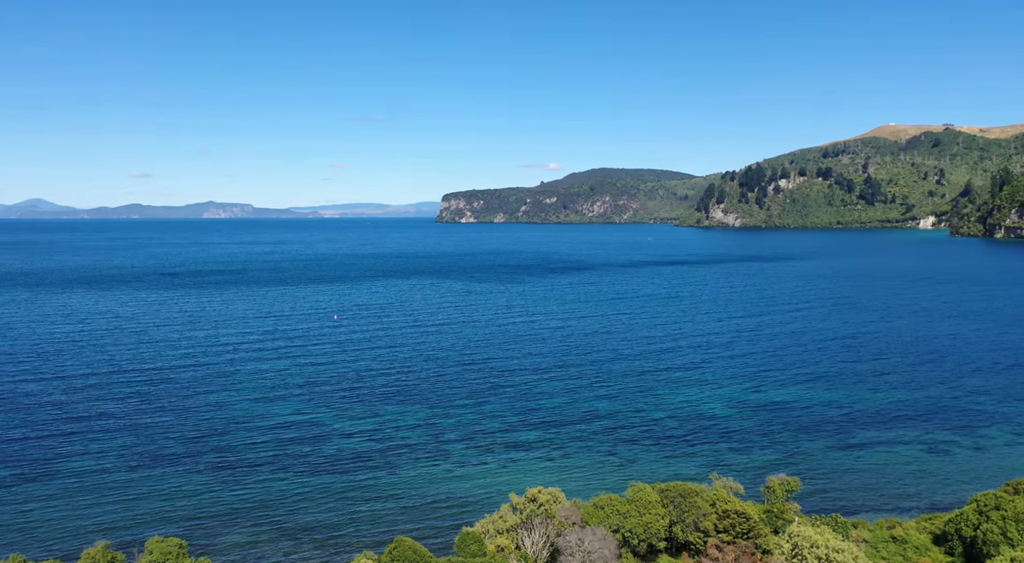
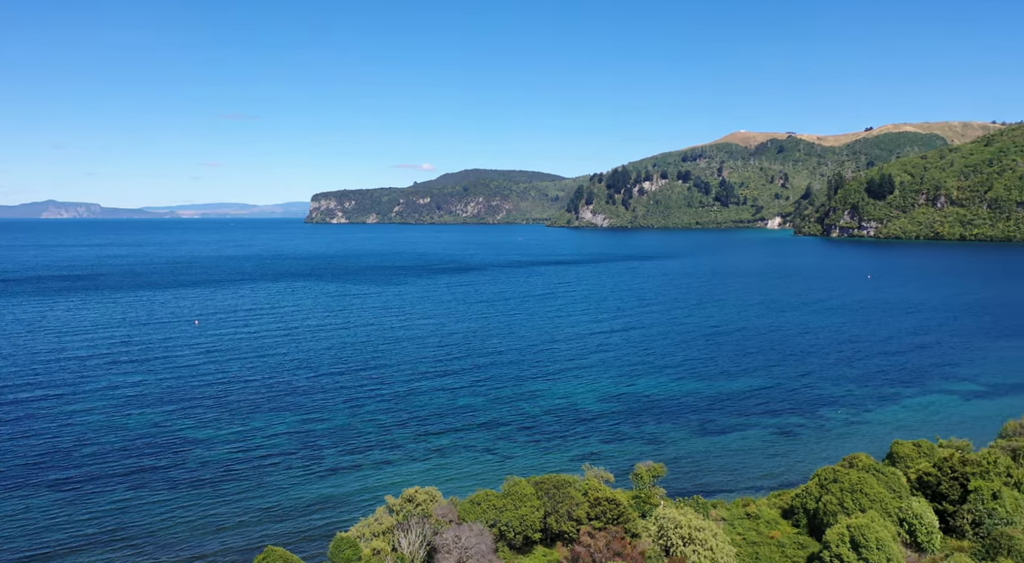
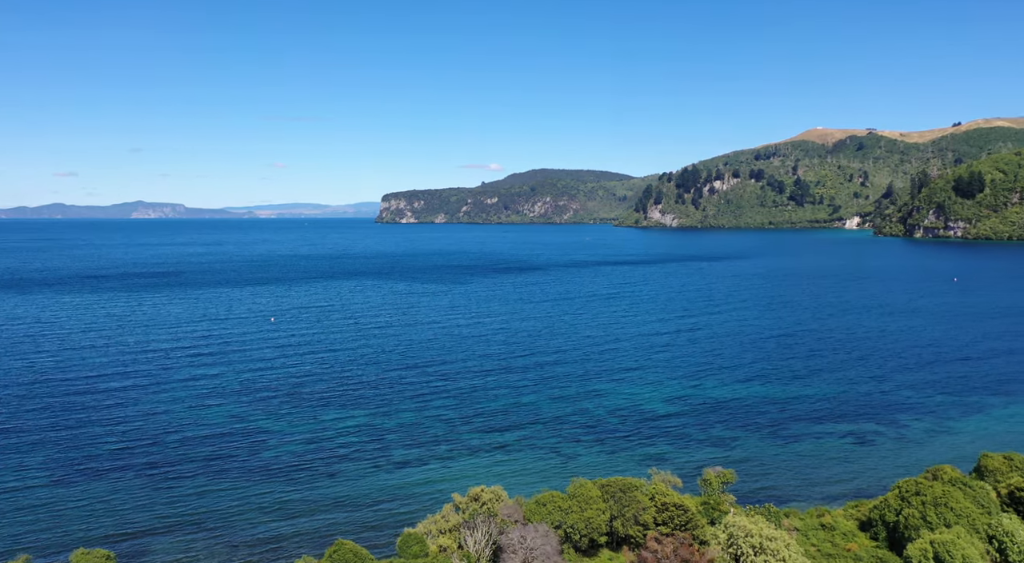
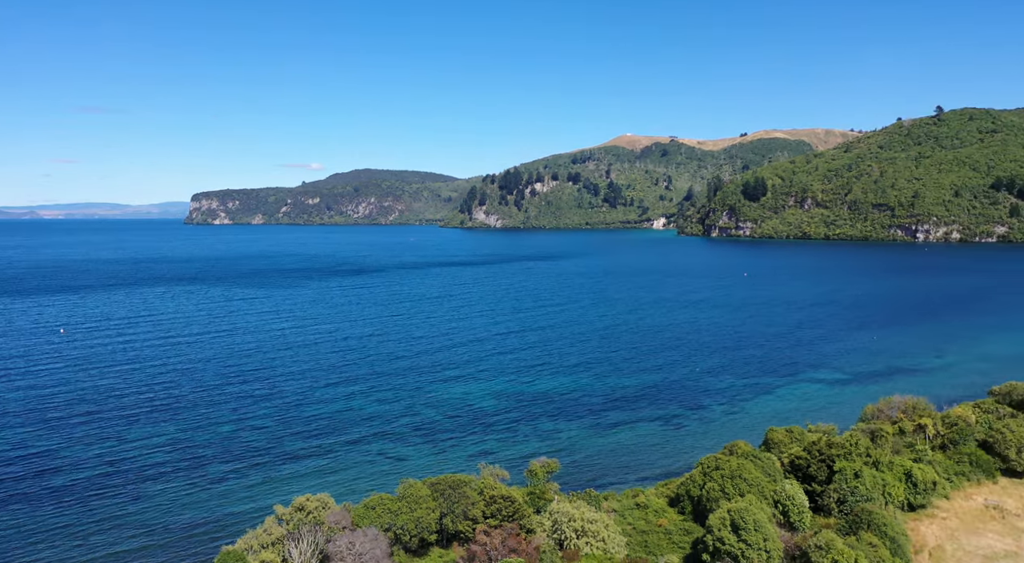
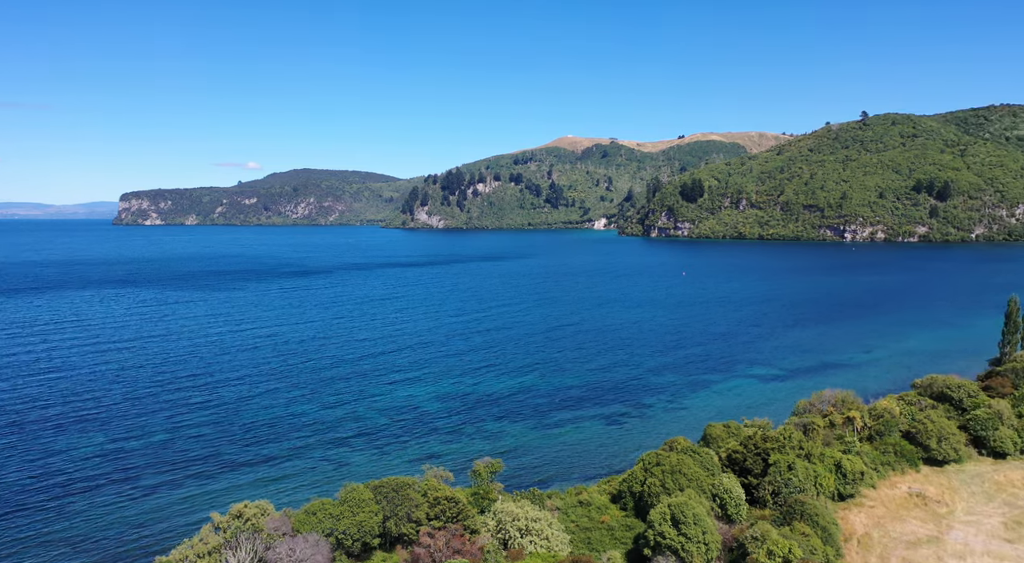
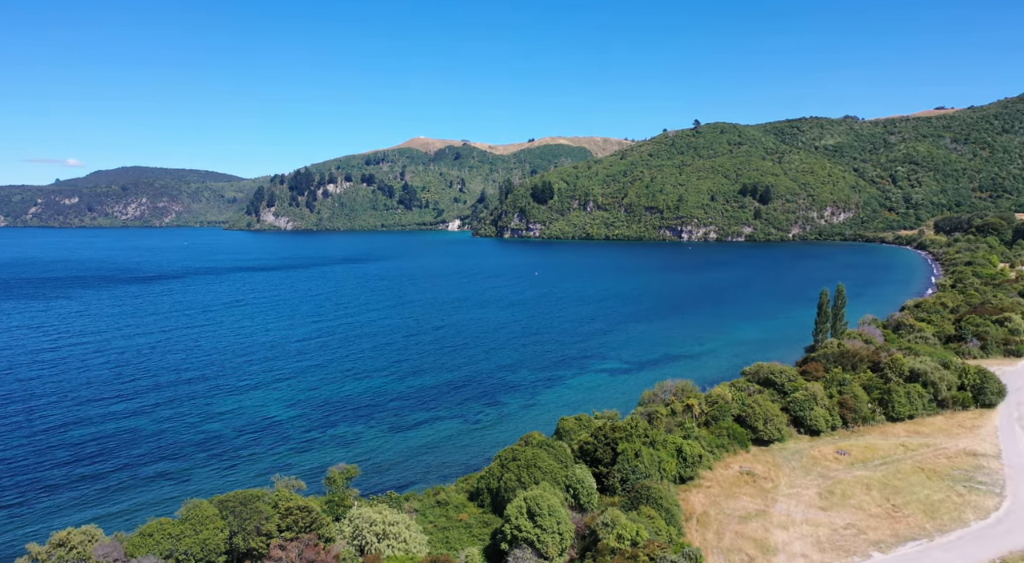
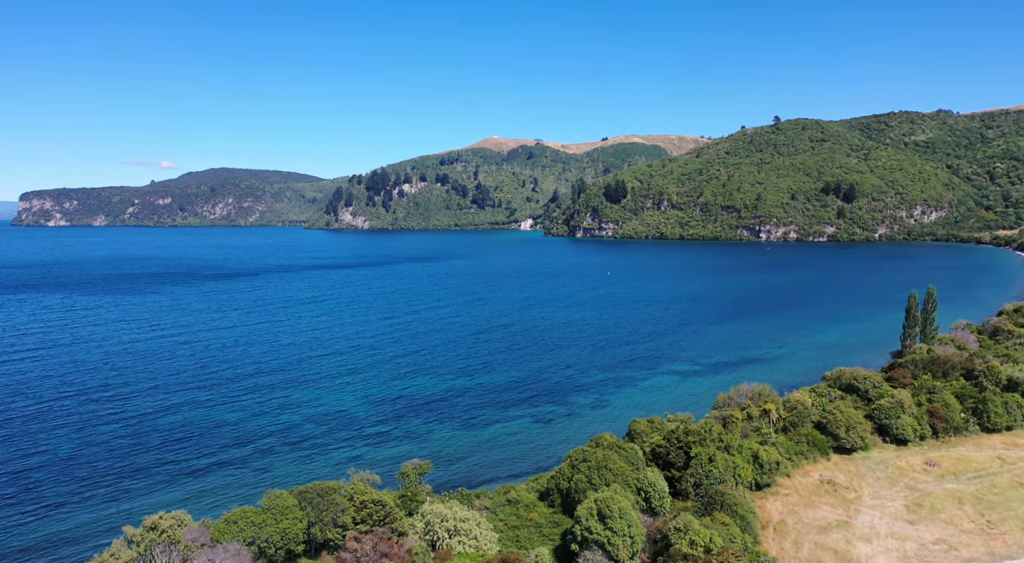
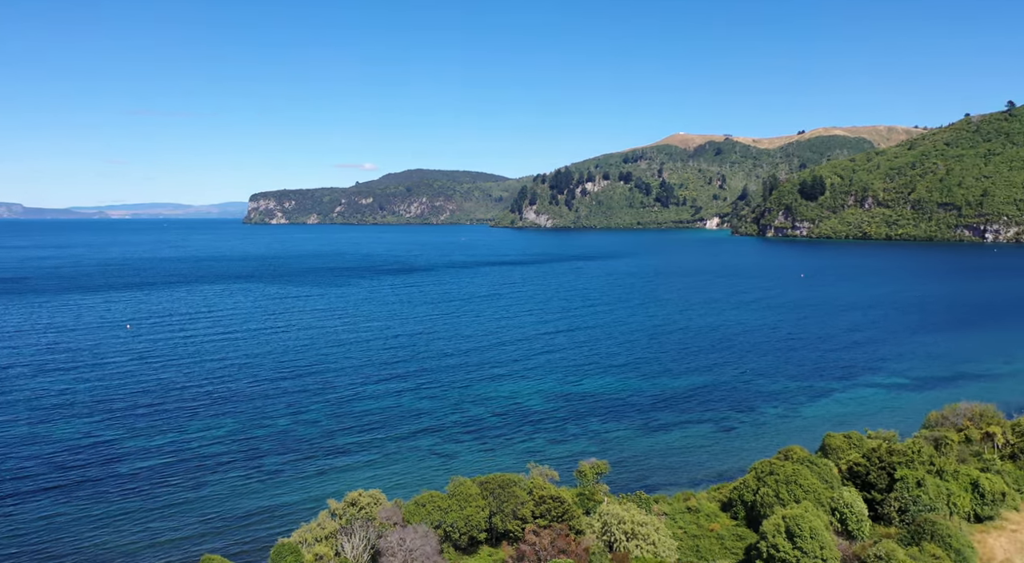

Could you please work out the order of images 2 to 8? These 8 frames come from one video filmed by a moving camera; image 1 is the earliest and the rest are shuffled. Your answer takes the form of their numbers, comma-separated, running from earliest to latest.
3, 2, 8, 4, 5, 7, 6
